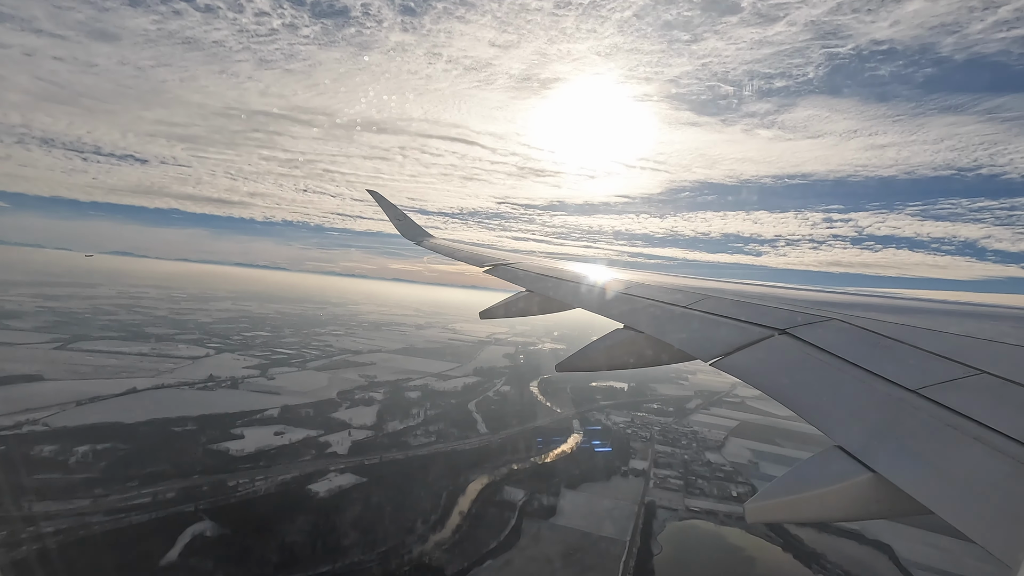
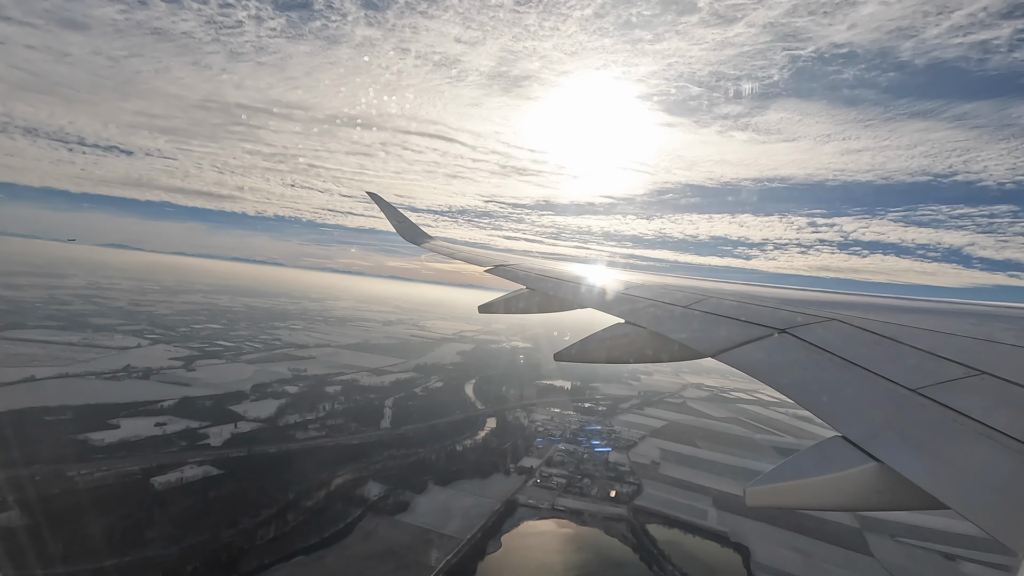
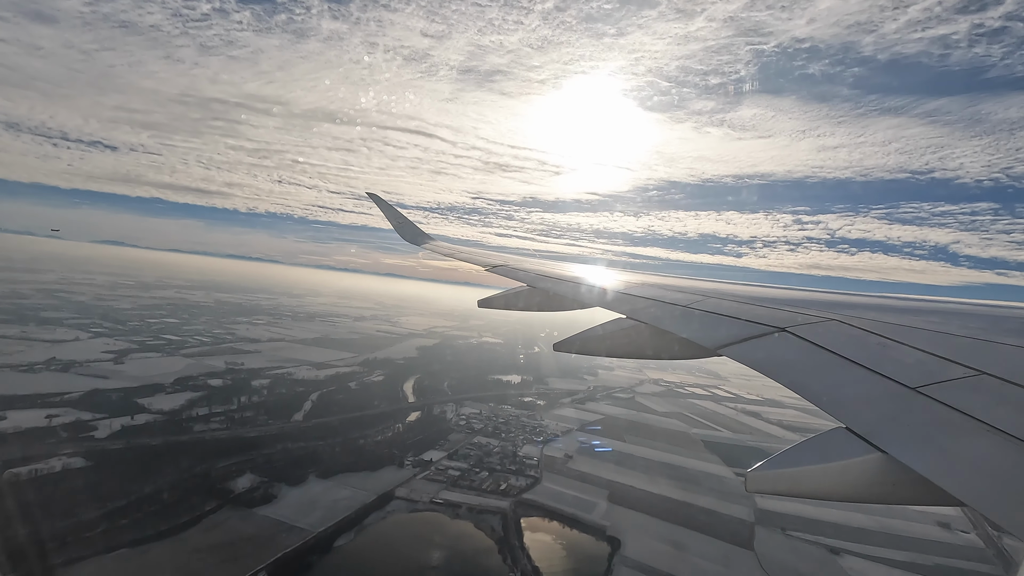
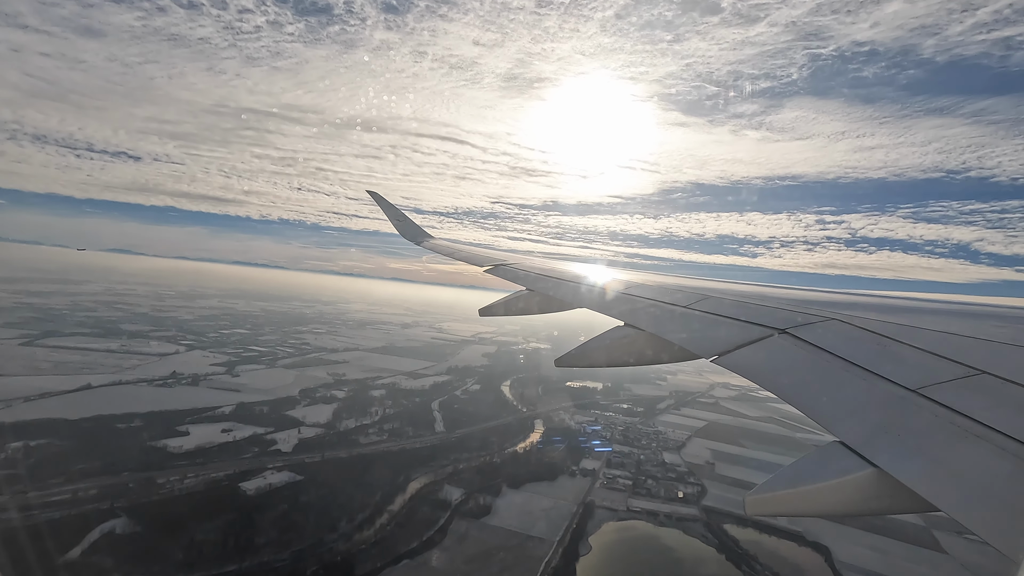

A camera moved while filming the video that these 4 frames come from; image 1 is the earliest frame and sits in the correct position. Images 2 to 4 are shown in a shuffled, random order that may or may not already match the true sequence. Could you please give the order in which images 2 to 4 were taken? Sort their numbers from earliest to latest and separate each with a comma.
4, 2, 3
